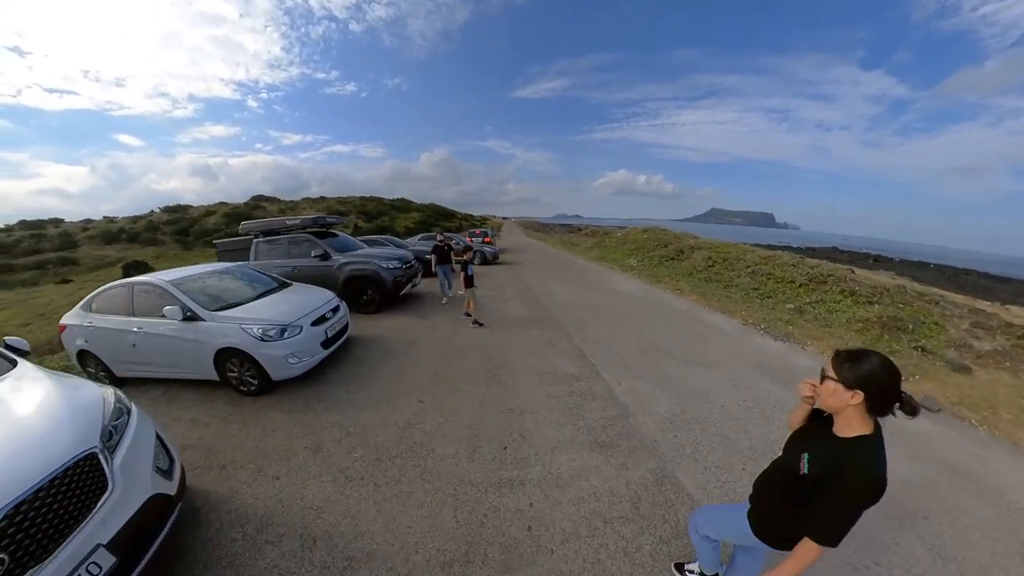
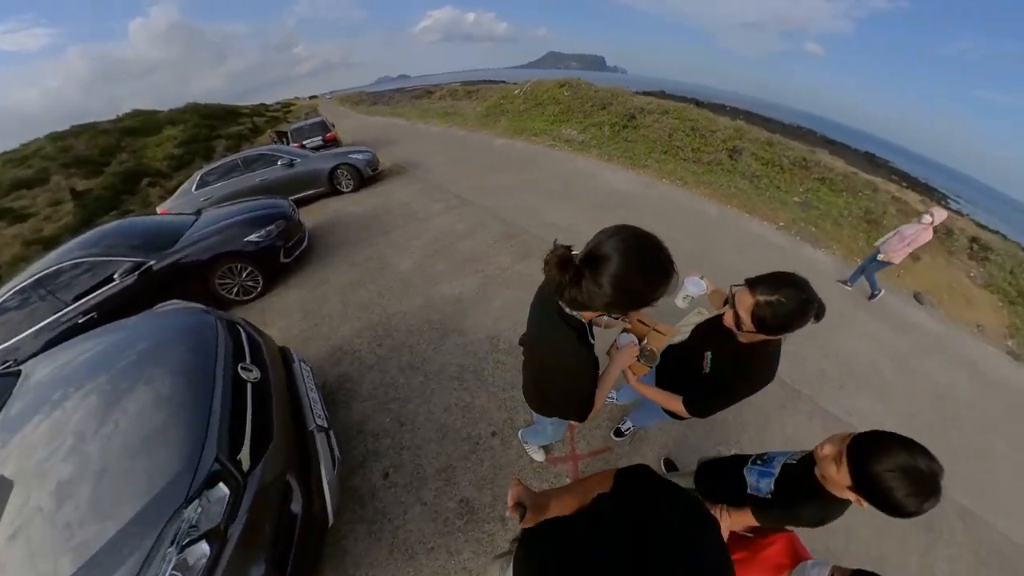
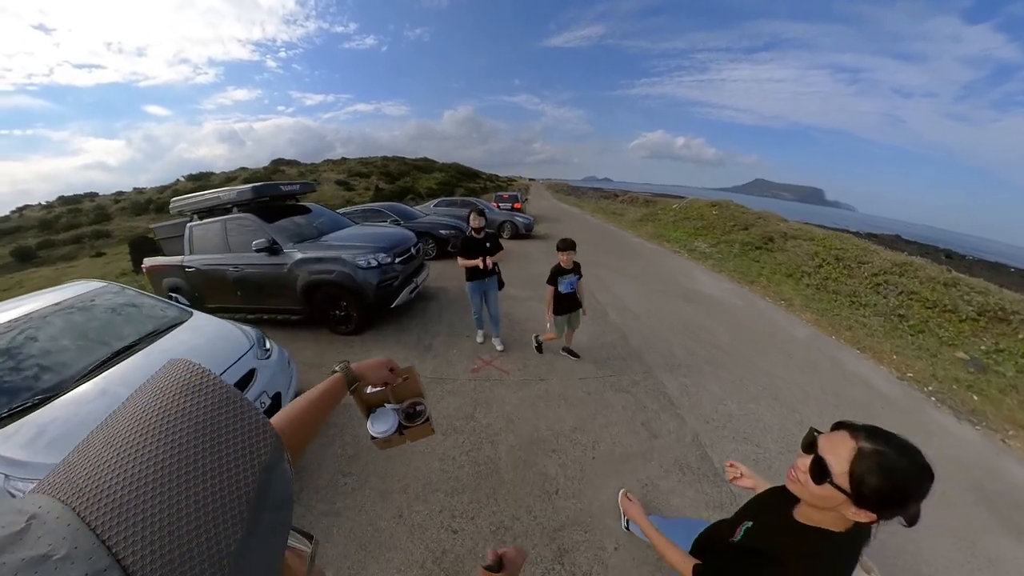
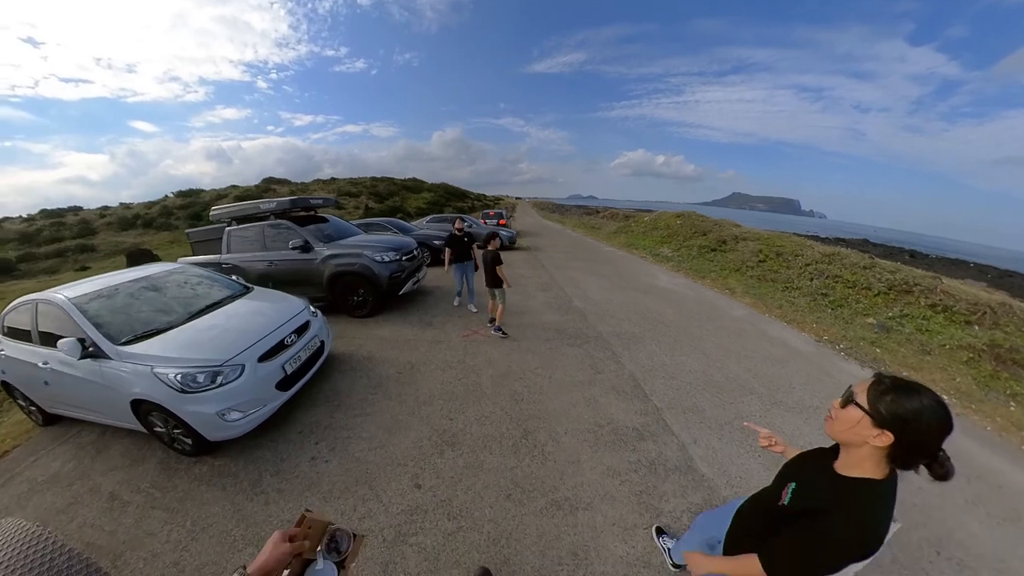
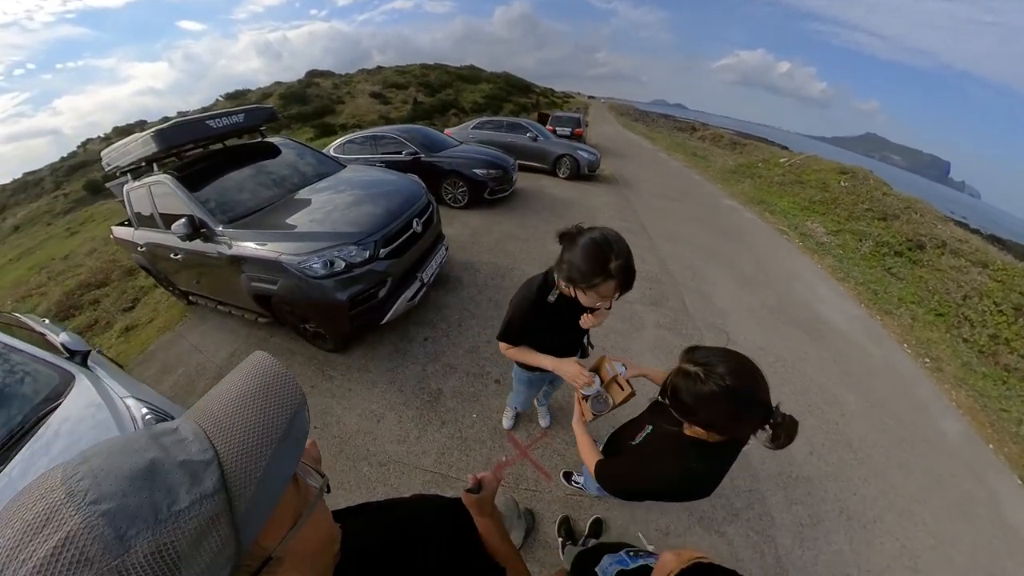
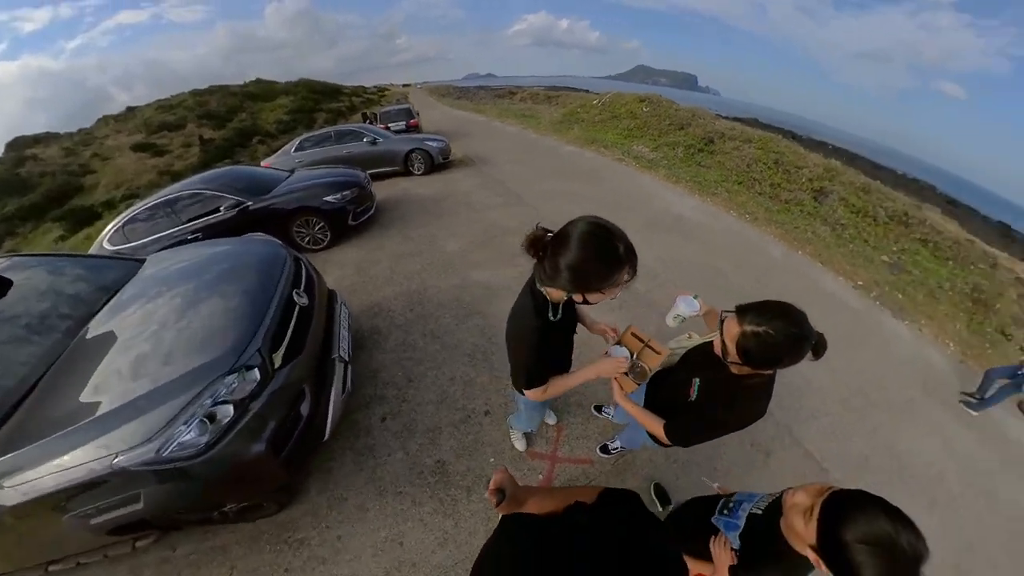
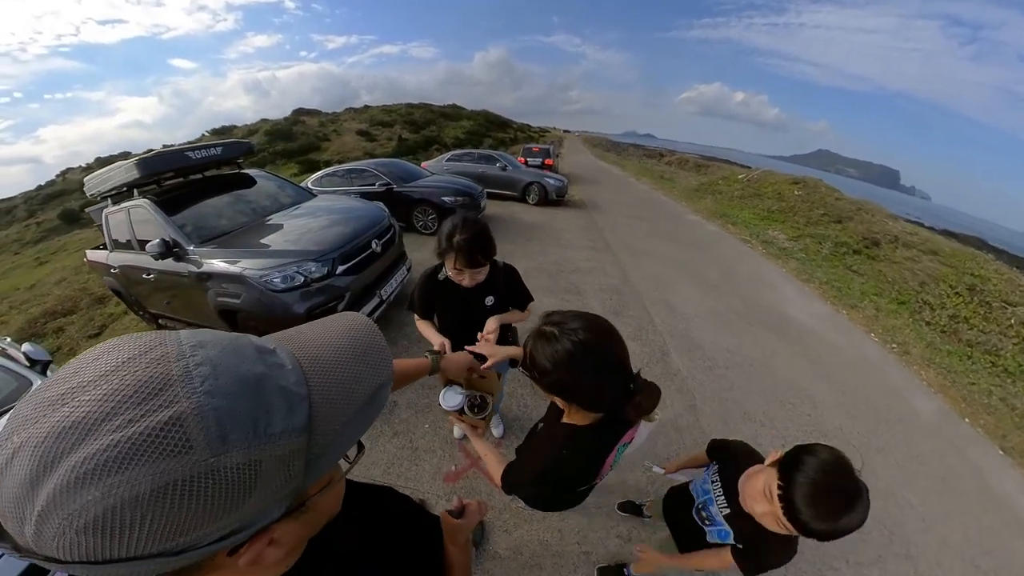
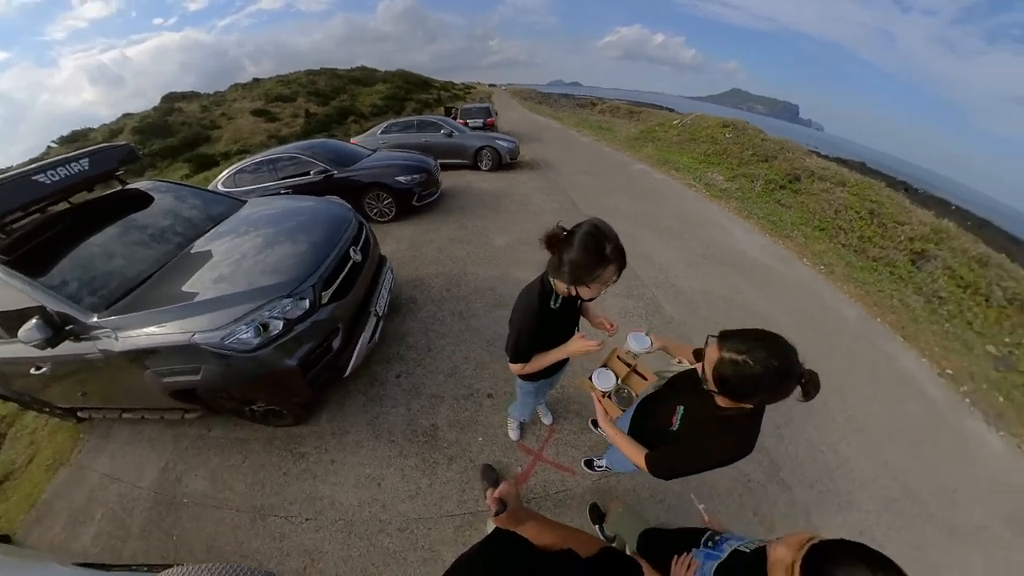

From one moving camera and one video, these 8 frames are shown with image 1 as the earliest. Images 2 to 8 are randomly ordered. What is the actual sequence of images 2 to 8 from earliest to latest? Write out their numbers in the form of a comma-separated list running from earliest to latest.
4, 3, 7, 5, 8, 6, 2
